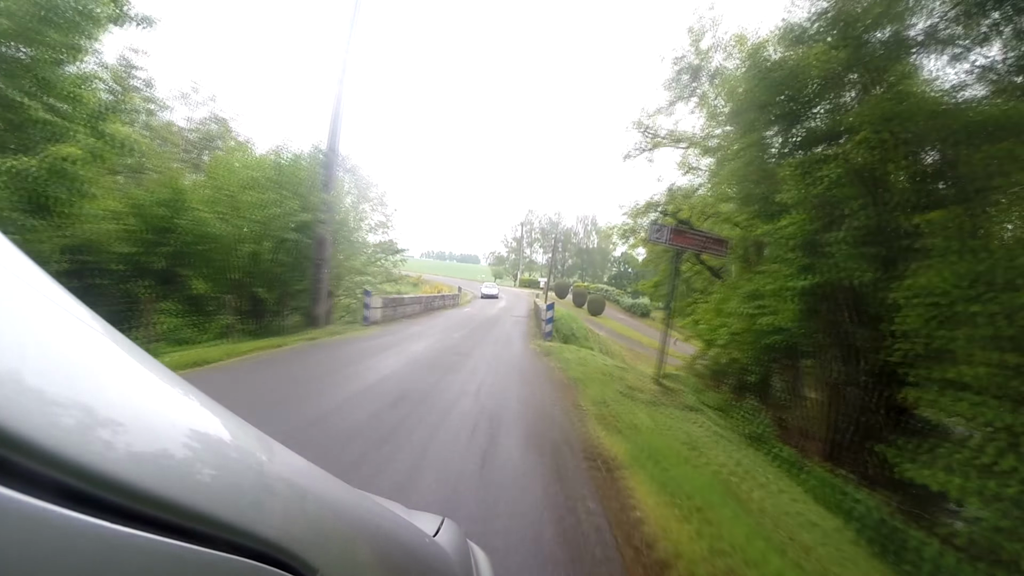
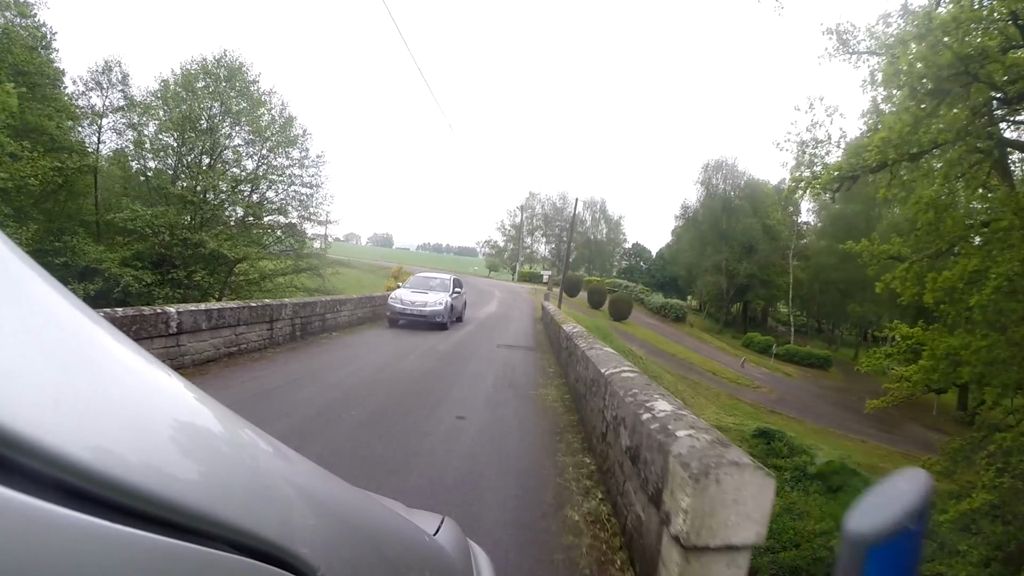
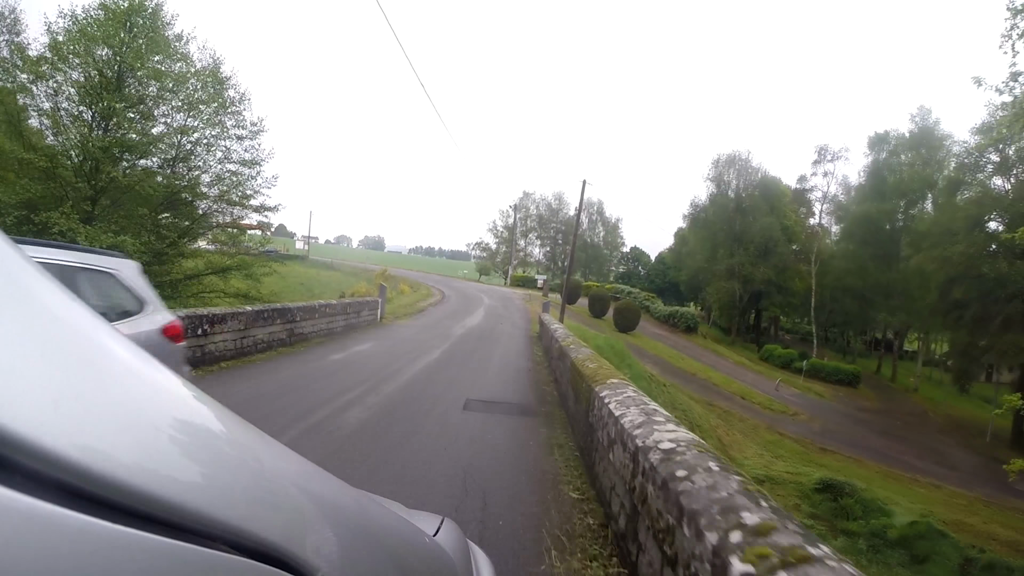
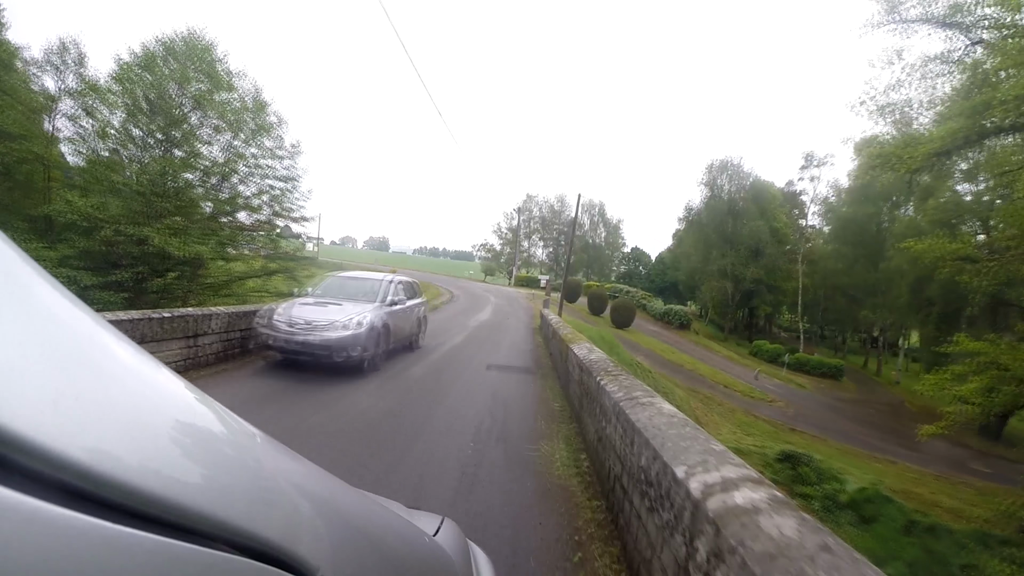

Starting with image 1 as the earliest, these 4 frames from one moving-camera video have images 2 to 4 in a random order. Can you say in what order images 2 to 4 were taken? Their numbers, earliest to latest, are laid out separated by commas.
2, 4, 3
